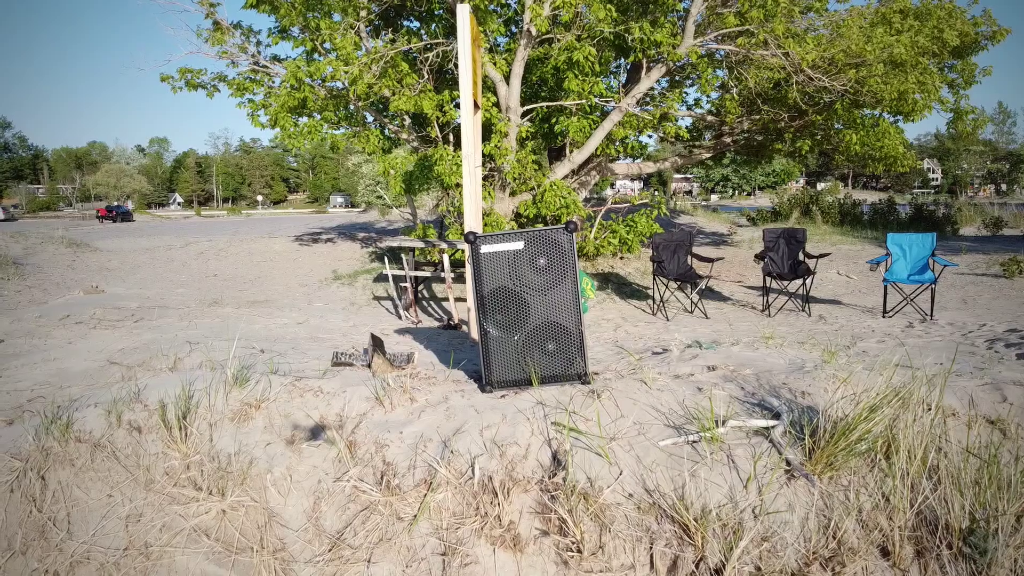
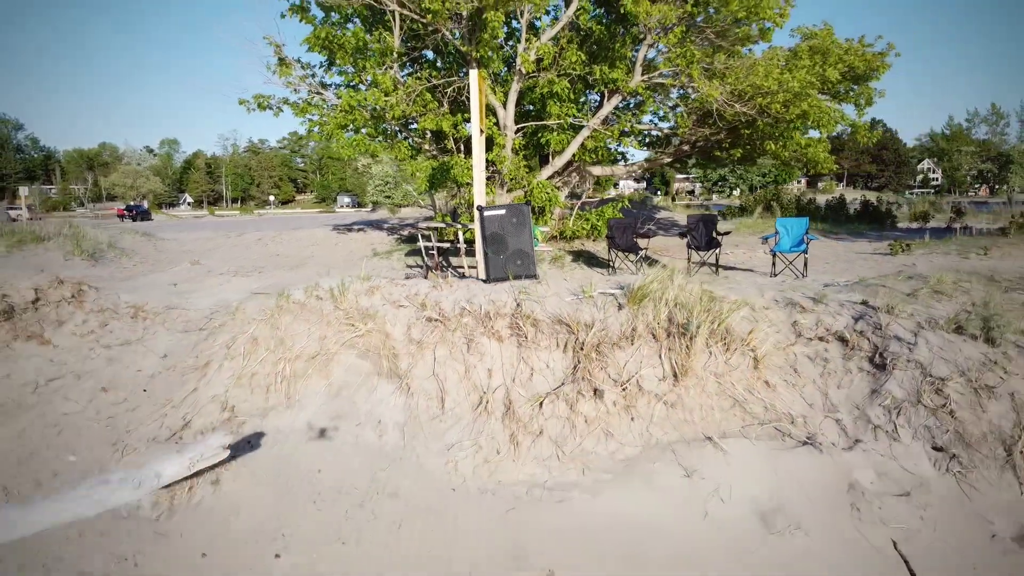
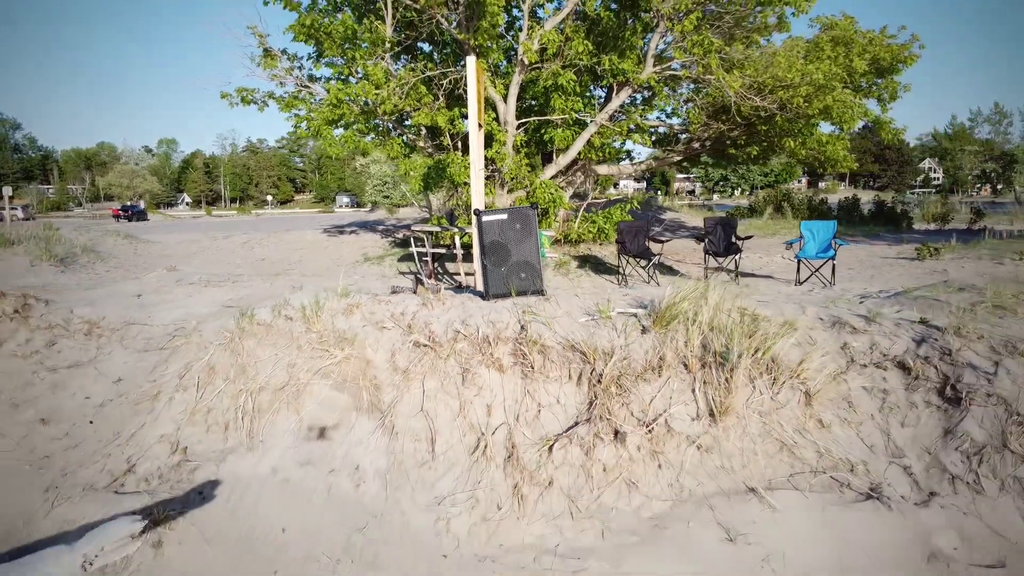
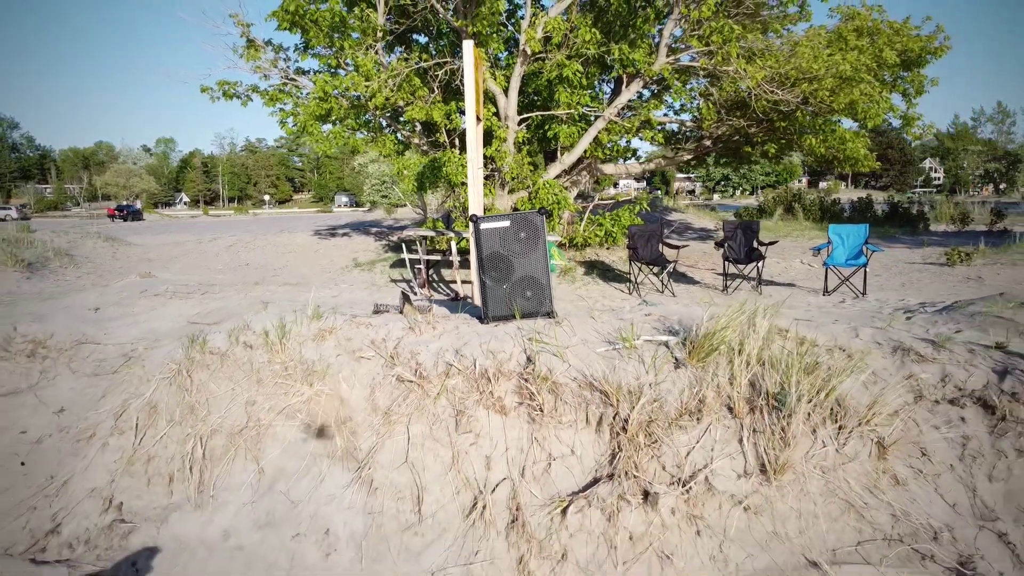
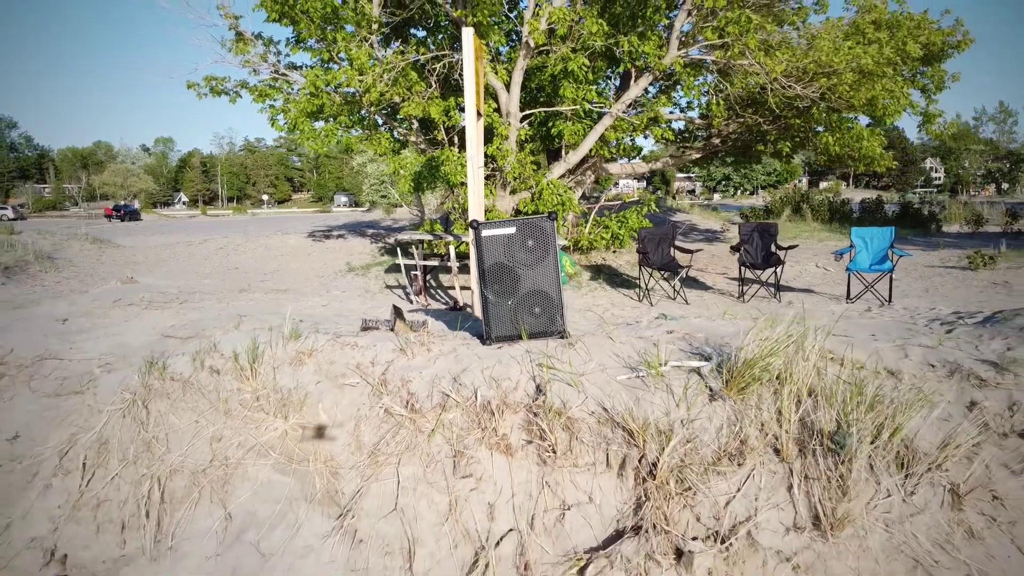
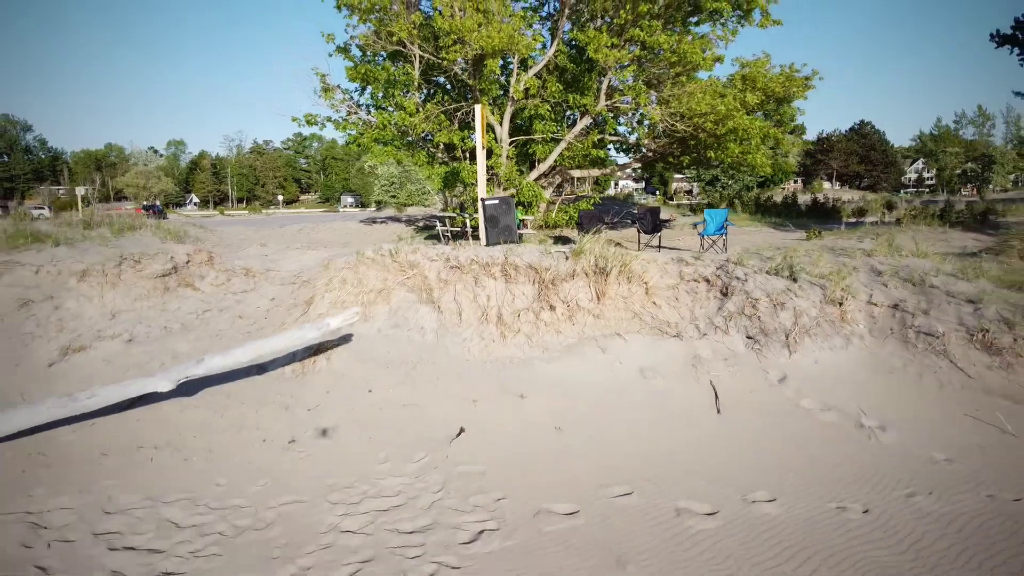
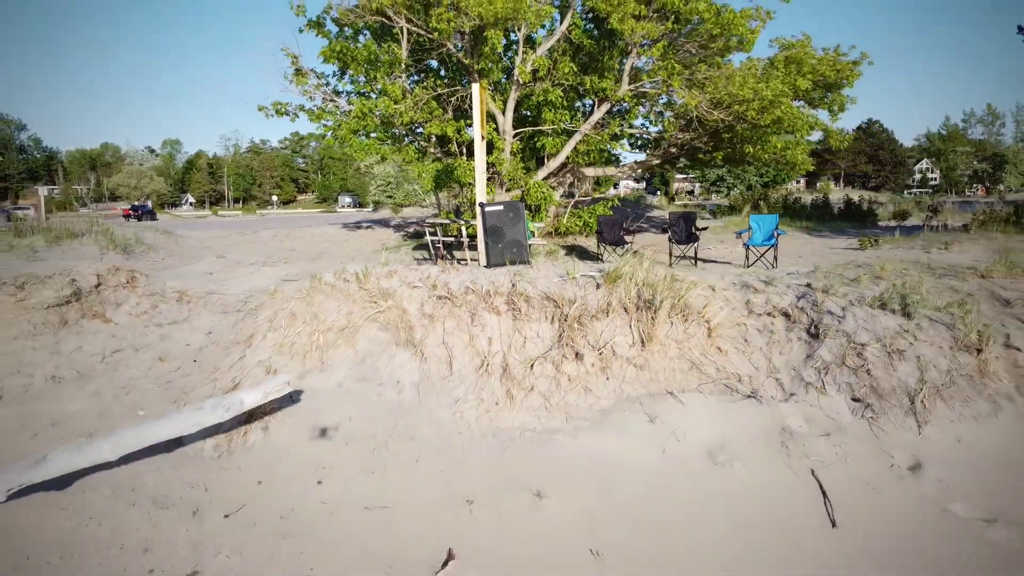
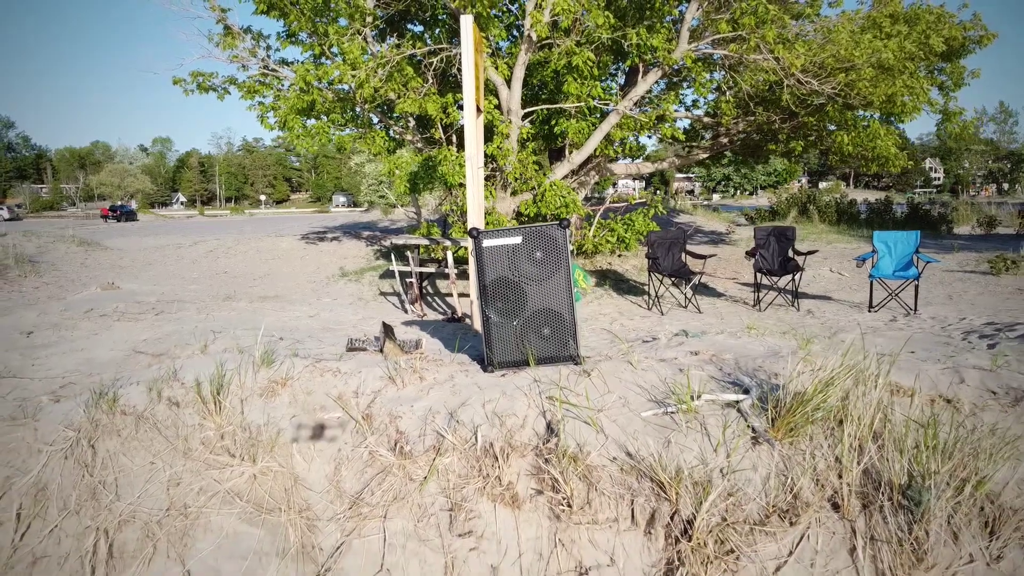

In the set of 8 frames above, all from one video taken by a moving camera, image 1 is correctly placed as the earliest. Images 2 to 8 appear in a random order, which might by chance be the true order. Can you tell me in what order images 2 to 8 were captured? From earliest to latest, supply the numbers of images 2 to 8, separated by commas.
8, 5, 4, 3, 2, 7, 6
